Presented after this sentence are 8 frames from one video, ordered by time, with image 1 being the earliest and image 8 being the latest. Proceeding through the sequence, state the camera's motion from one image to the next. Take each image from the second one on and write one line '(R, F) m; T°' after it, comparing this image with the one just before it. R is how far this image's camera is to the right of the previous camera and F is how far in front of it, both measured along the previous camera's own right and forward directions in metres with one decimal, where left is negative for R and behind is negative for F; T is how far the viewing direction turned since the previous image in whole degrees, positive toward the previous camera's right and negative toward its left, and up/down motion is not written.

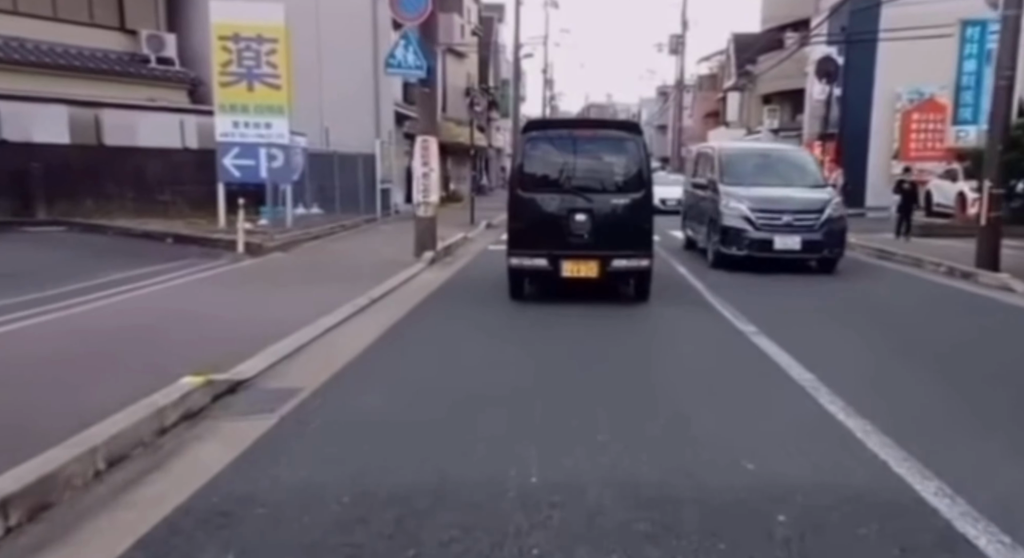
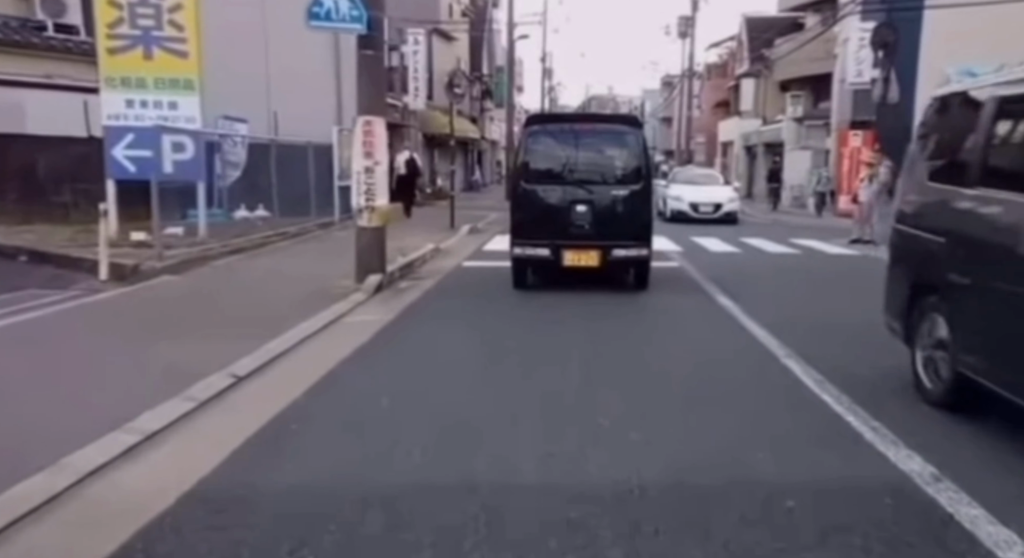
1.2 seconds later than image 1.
(+0.3, +4.1) m; 0°
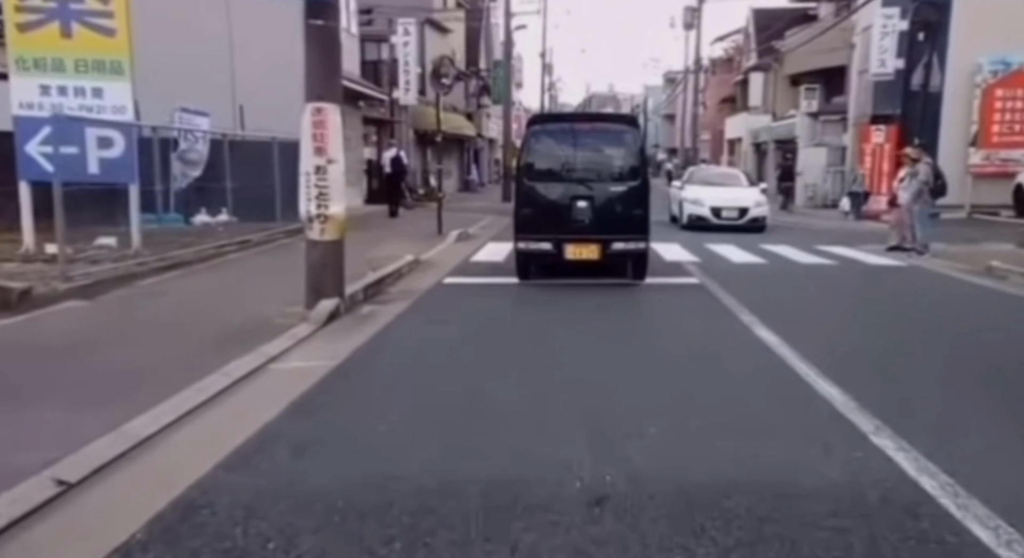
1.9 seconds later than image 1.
(+0.1, +2.1) m; 0°
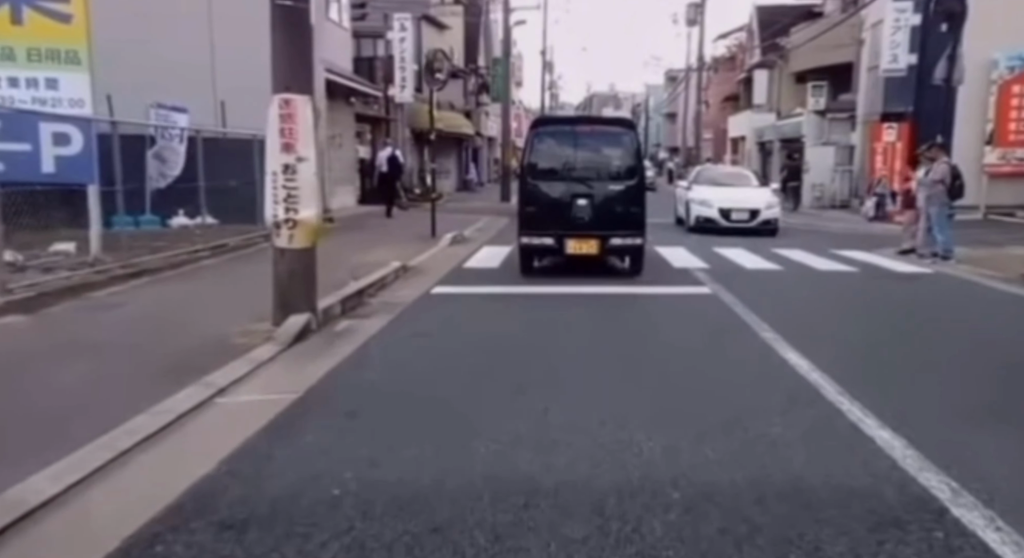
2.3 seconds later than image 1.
(+0.1, +1.0) m; 0°
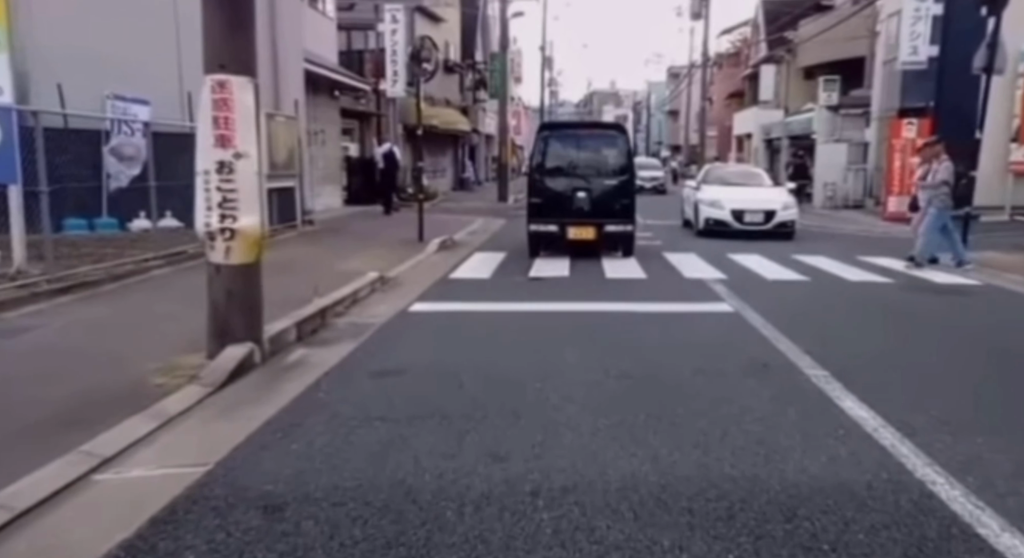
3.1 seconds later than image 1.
(+0.1, +1.5) m; 0°
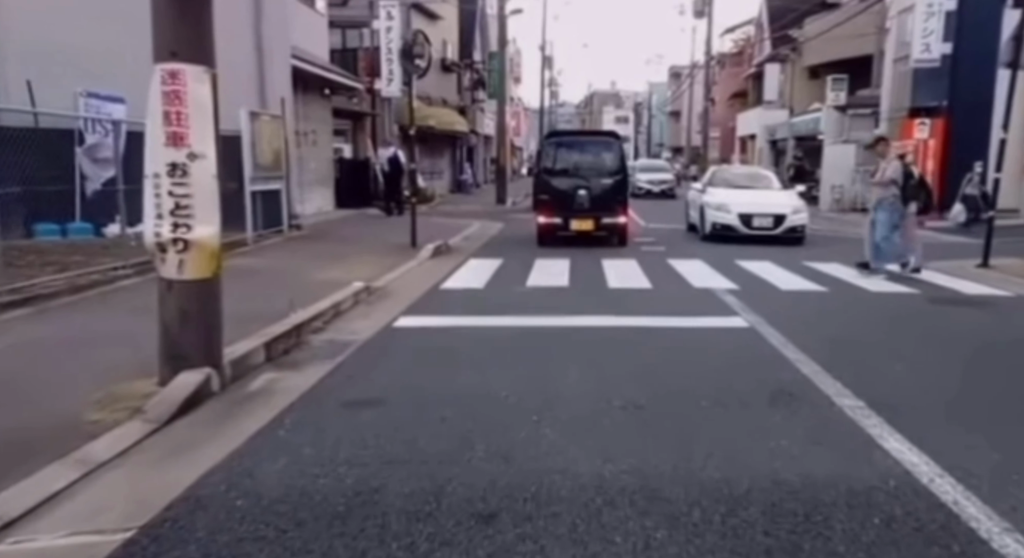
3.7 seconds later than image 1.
(+0.1, +0.8) m; 0°
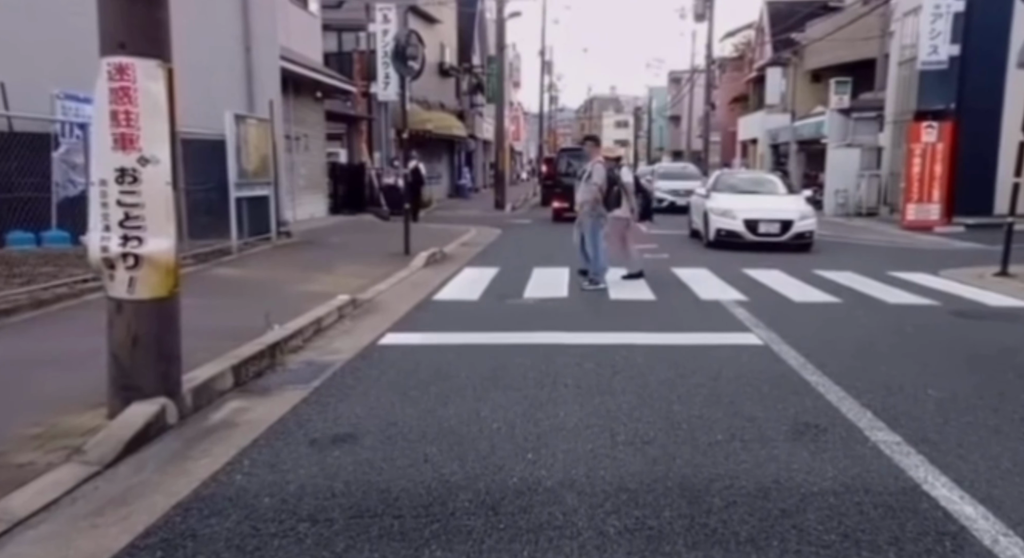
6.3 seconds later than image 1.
(0.0, +0.6) m; 0°
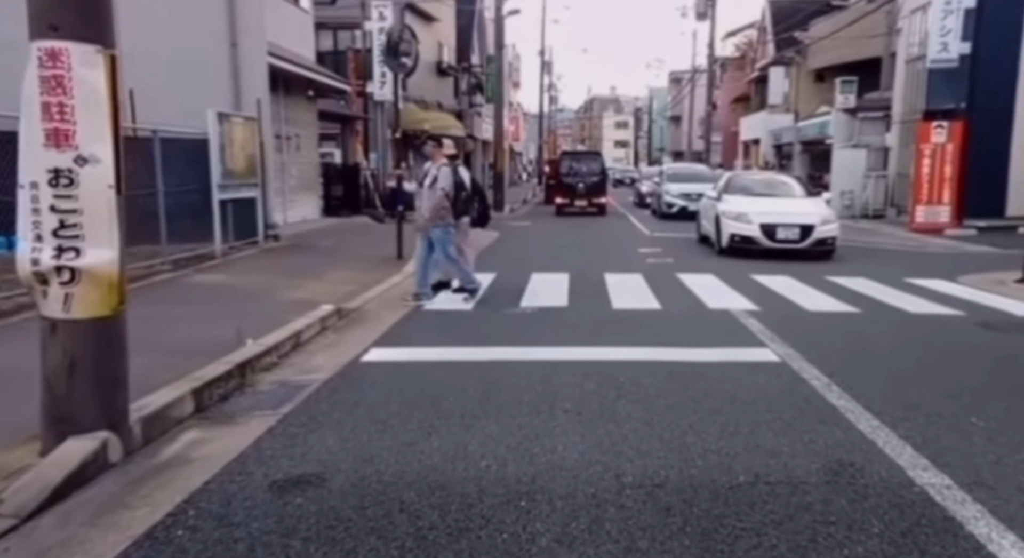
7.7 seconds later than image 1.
(0.0, +0.6) m; 0°
